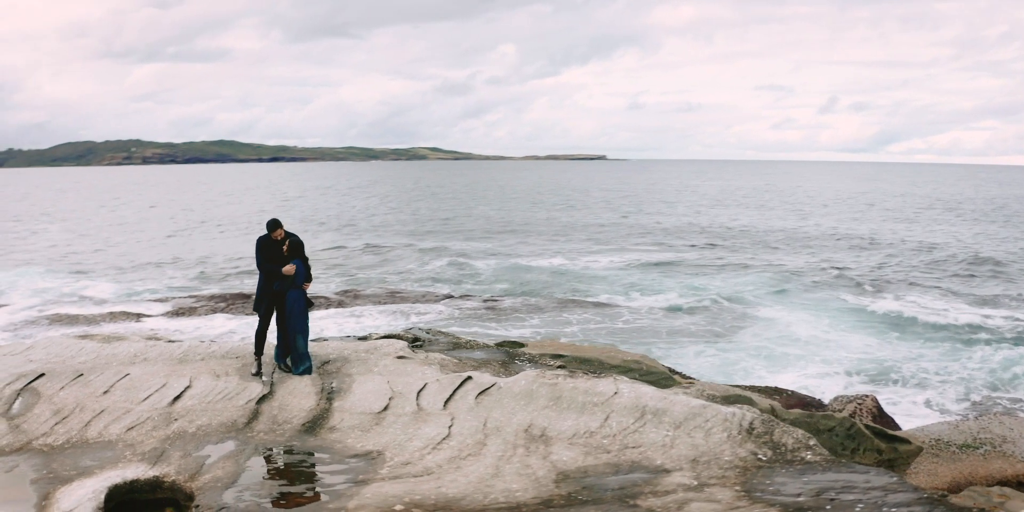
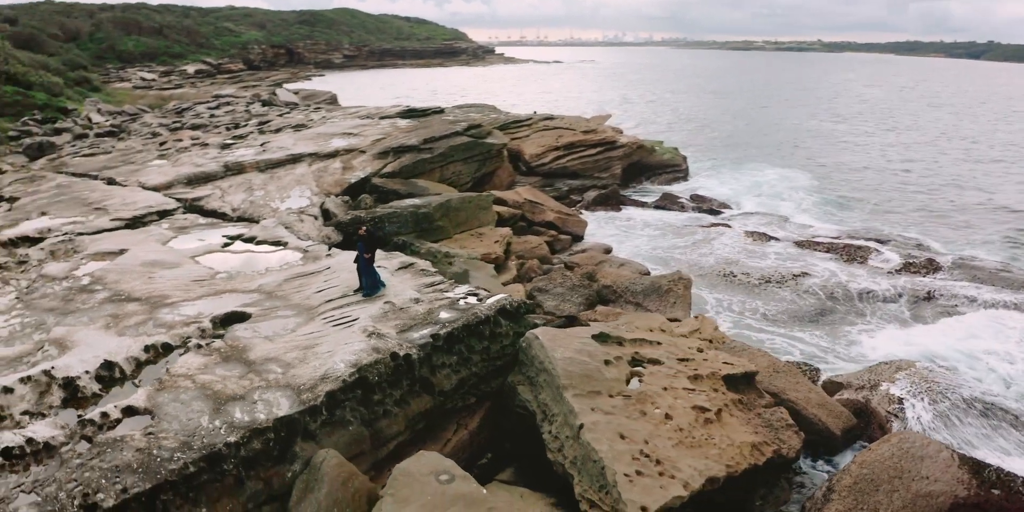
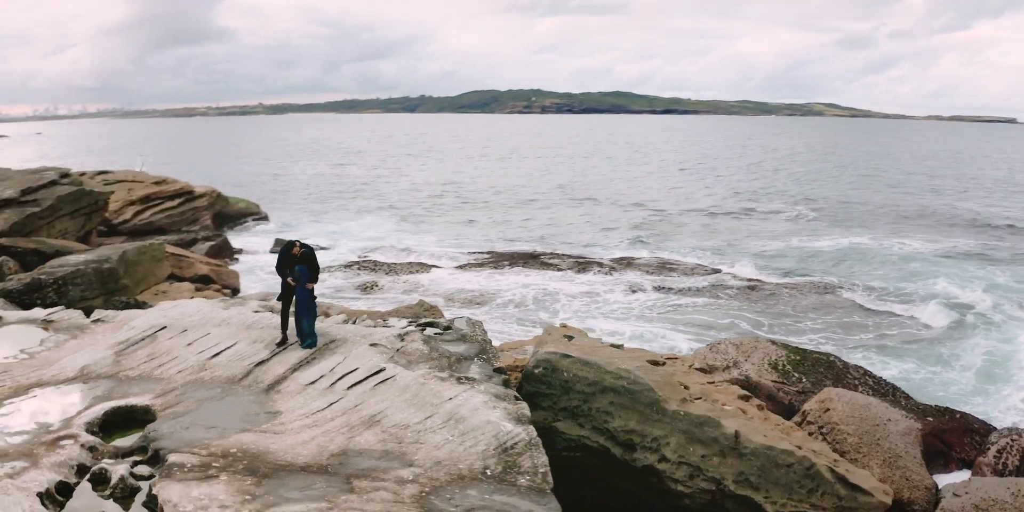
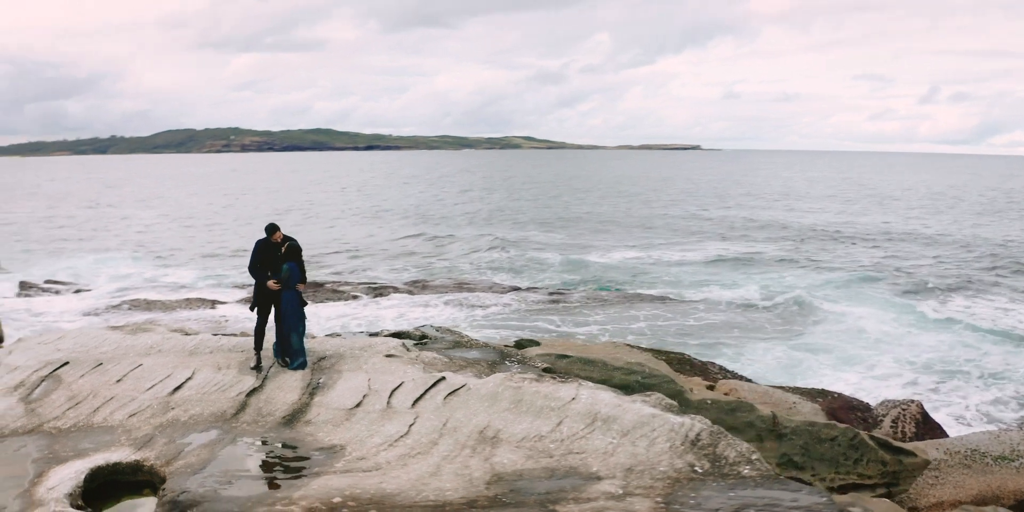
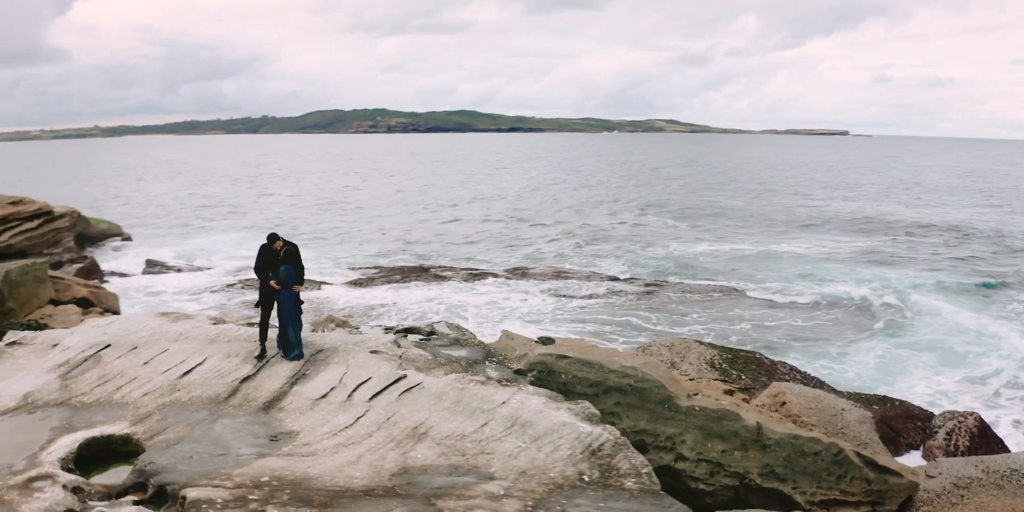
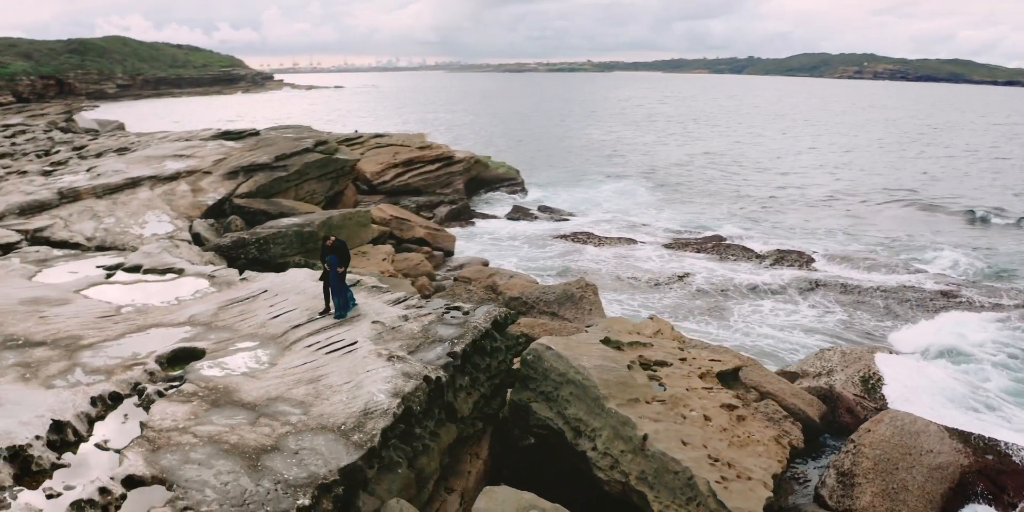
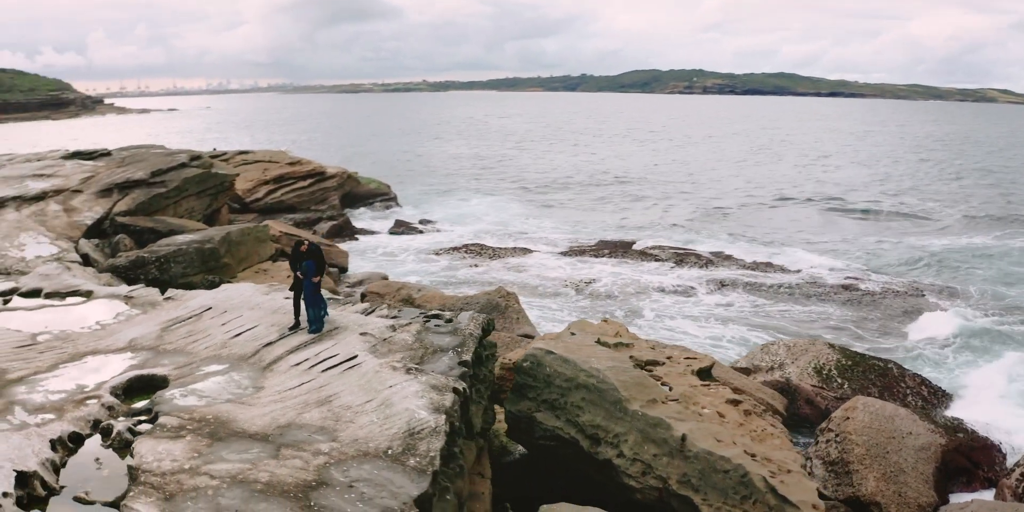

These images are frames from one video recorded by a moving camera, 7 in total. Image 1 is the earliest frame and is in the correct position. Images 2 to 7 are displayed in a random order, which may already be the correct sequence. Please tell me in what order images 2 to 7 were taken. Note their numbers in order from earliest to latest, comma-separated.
4, 5, 3, 7, 6, 2
